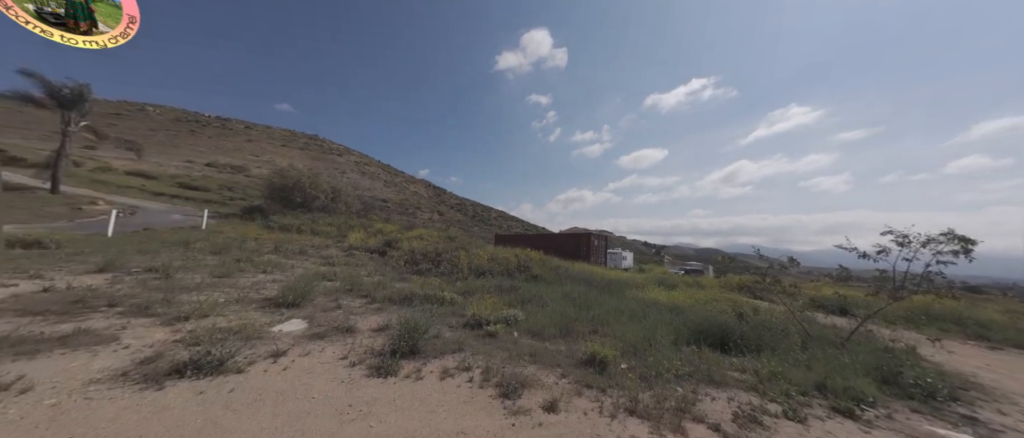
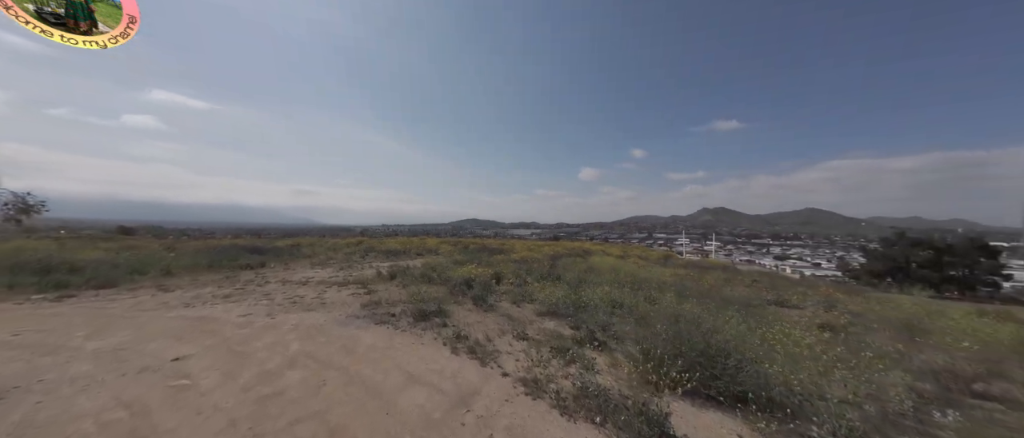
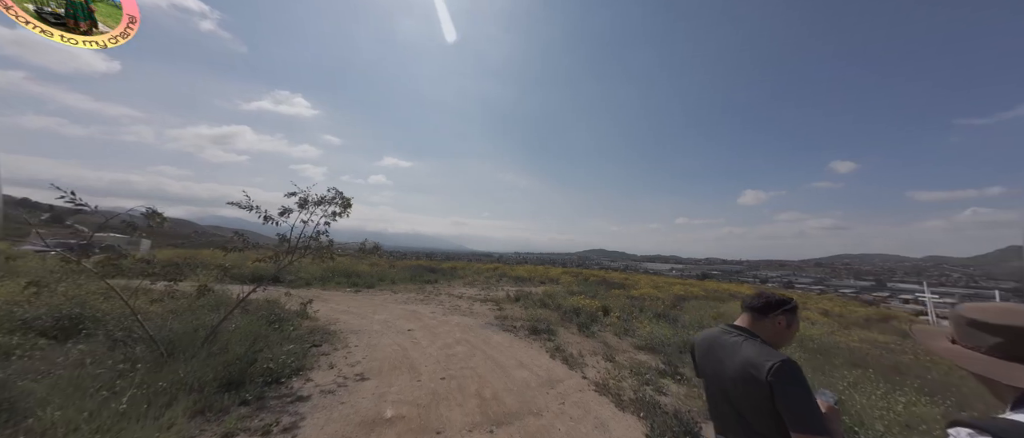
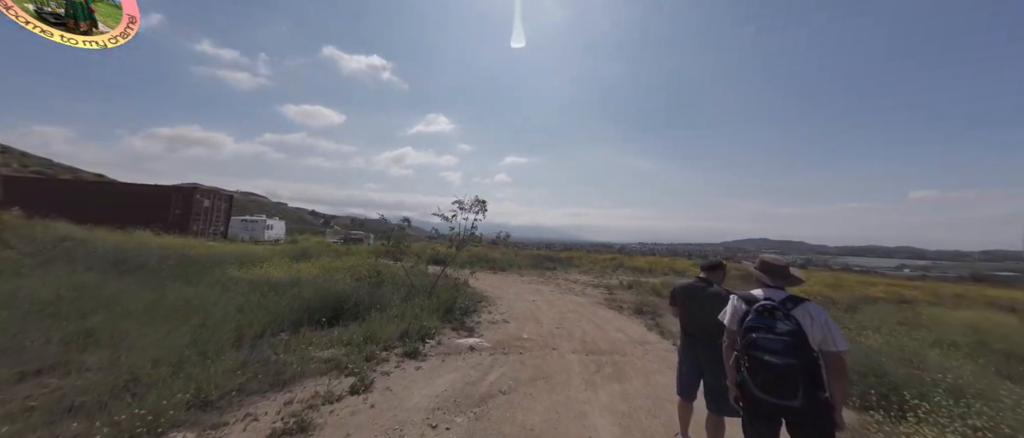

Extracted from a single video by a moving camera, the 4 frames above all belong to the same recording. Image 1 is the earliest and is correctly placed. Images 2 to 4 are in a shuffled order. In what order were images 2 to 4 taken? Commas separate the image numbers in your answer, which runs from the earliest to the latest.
4, 3, 2
